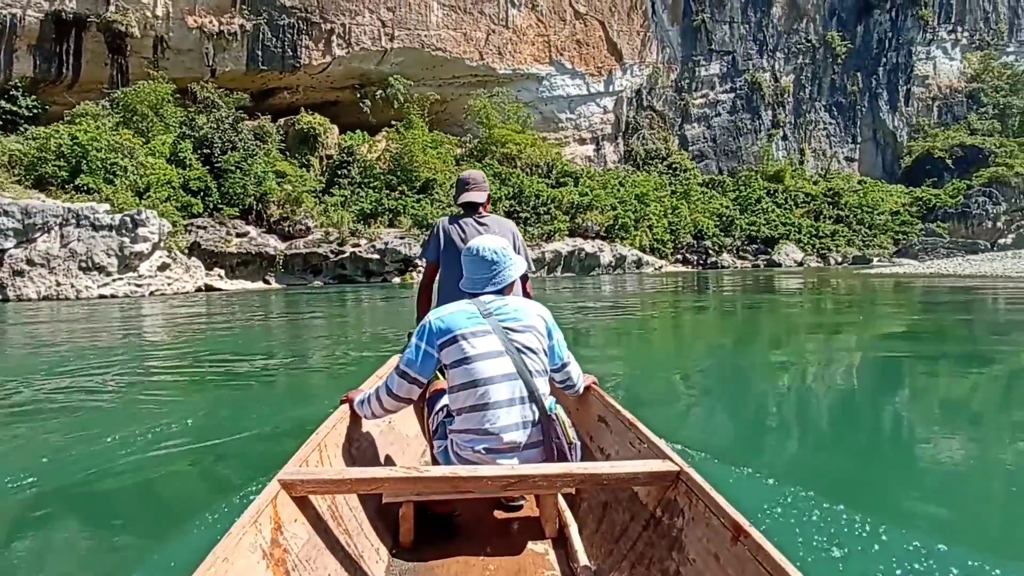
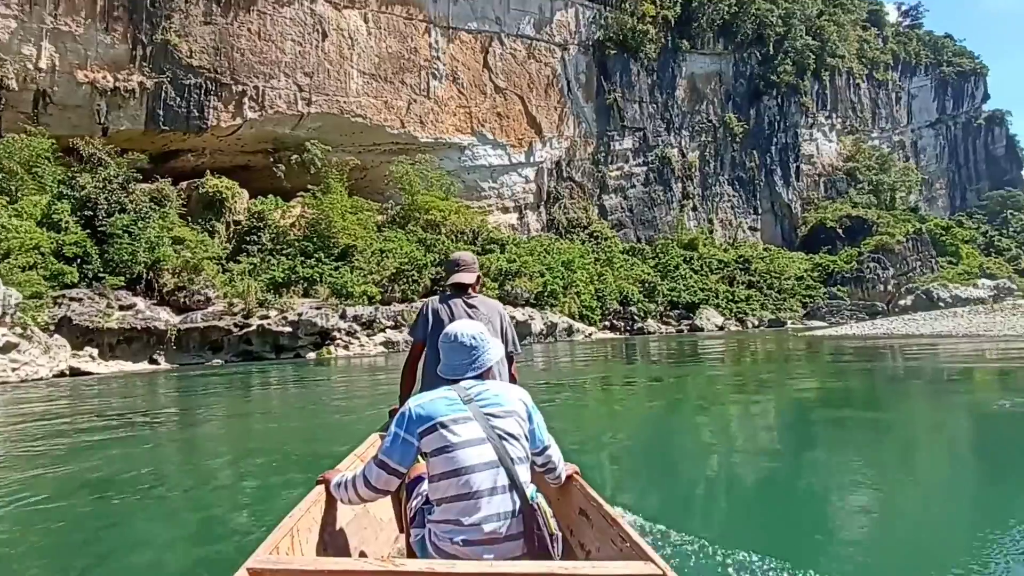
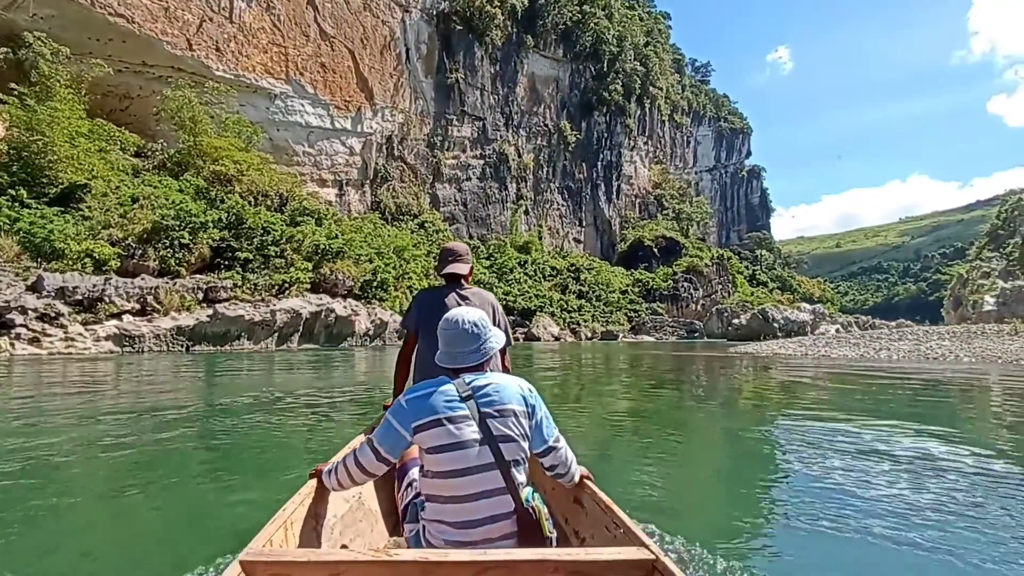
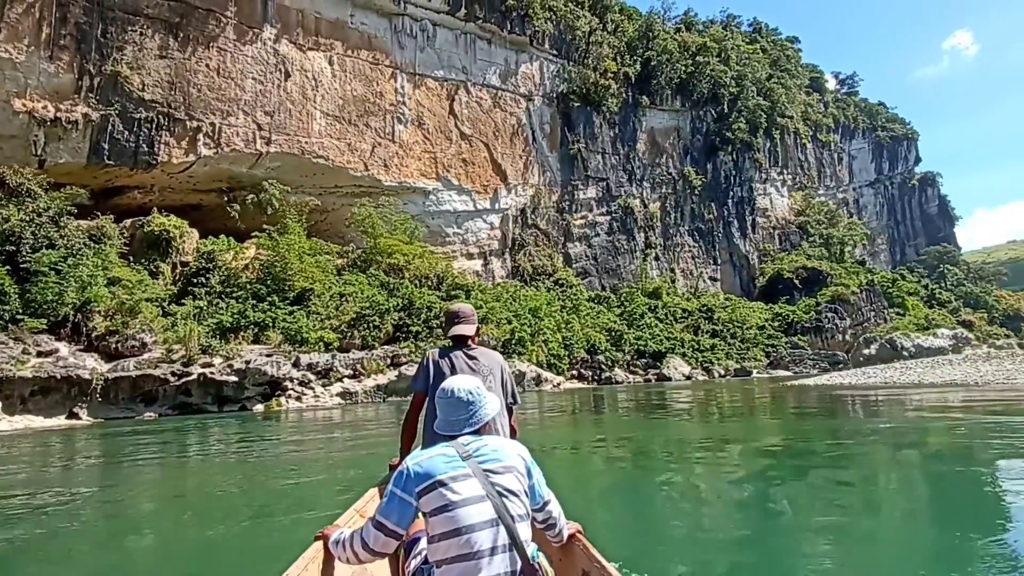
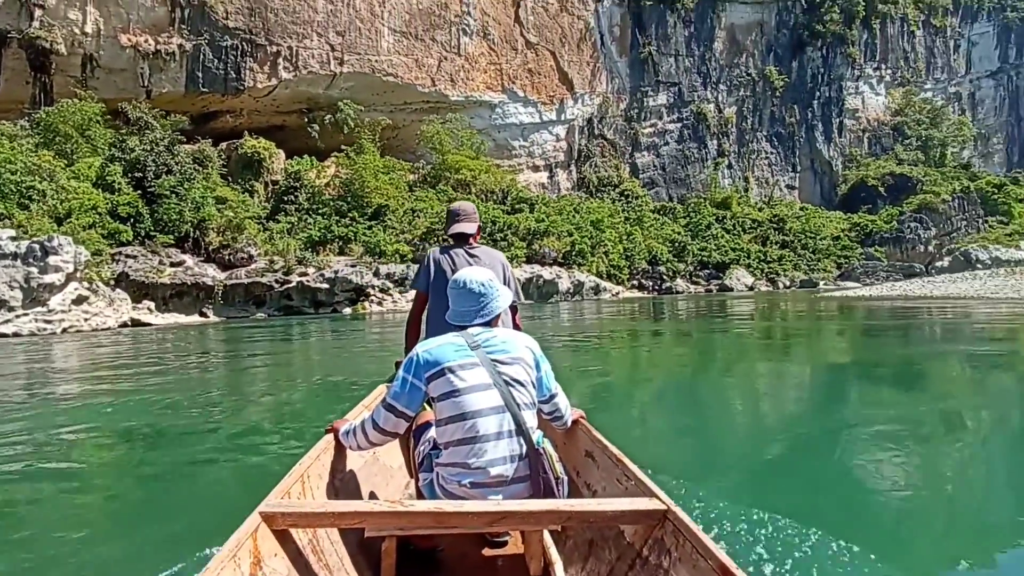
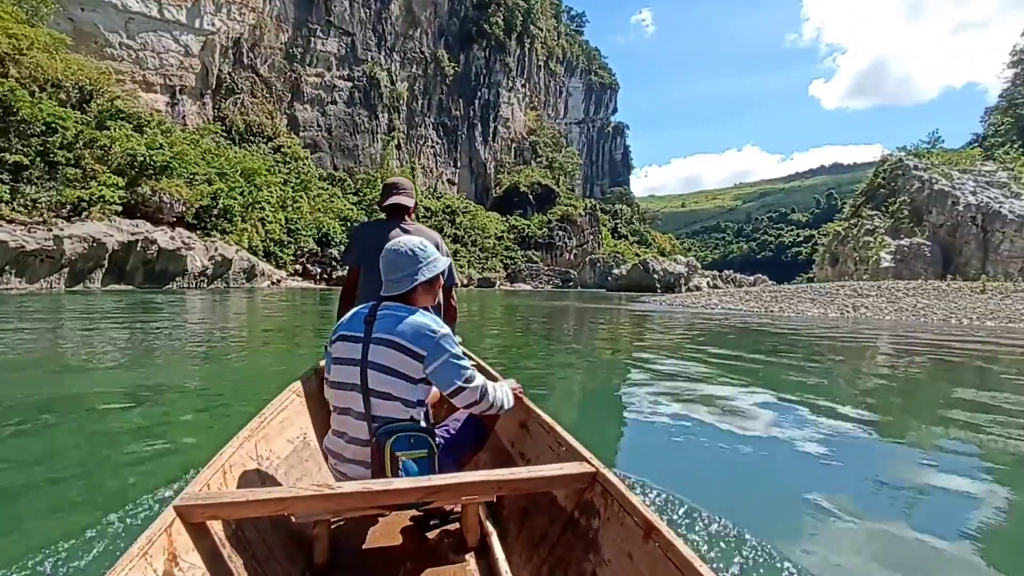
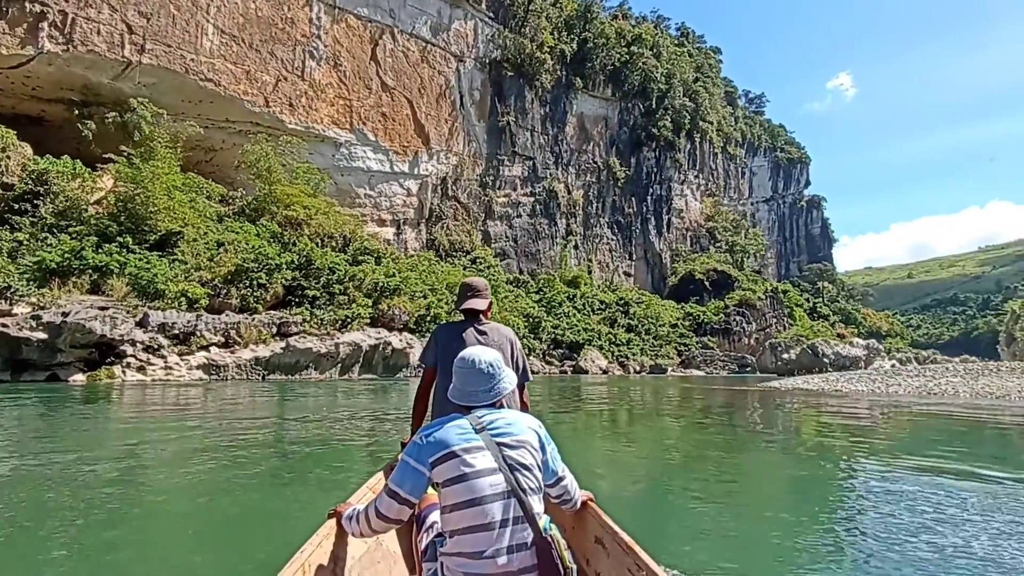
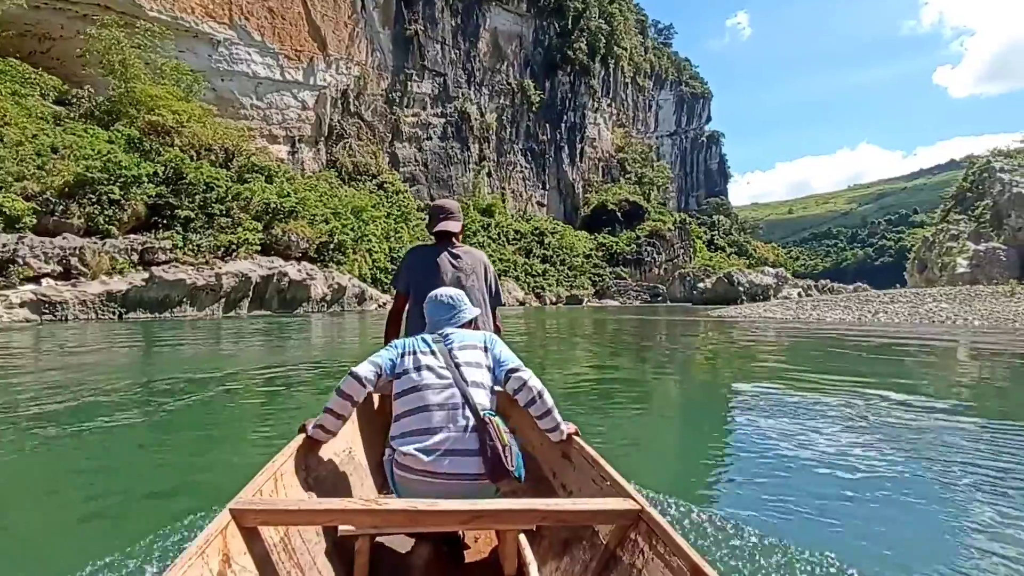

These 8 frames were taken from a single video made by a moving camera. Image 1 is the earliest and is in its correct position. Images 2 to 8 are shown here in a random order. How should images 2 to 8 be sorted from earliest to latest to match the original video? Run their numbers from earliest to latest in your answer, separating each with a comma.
5, 2, 4, 7, 3, 8, 6
